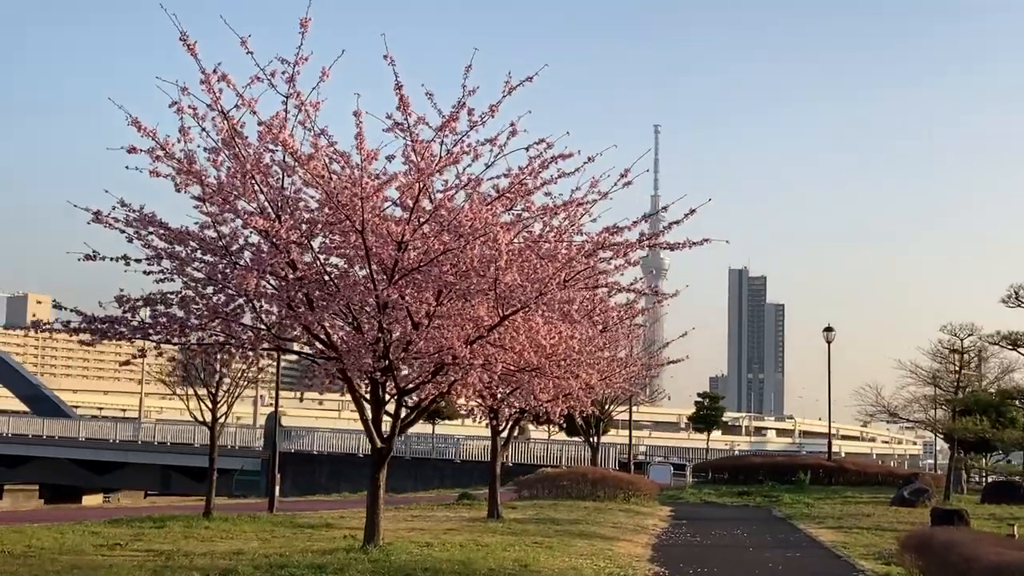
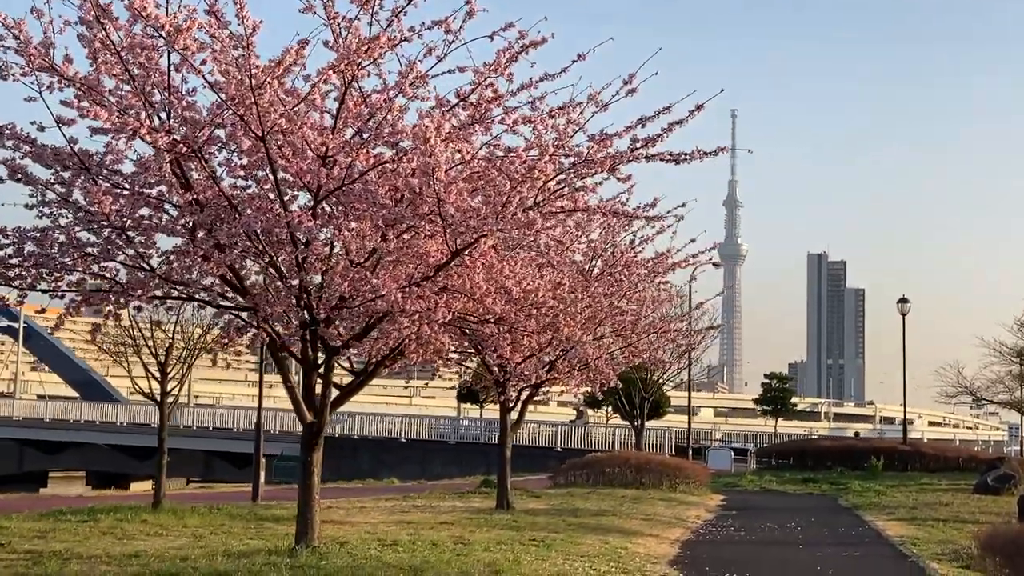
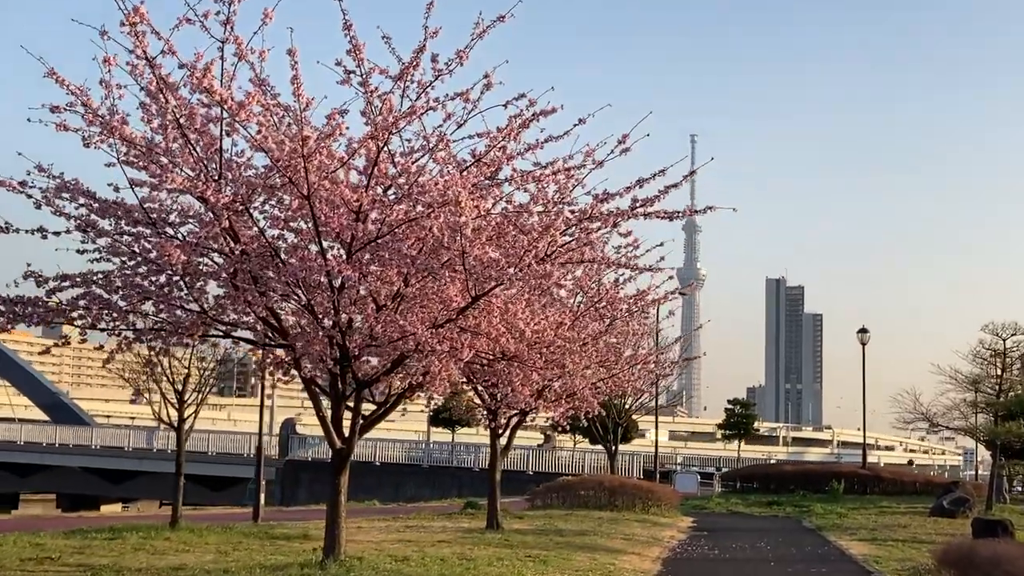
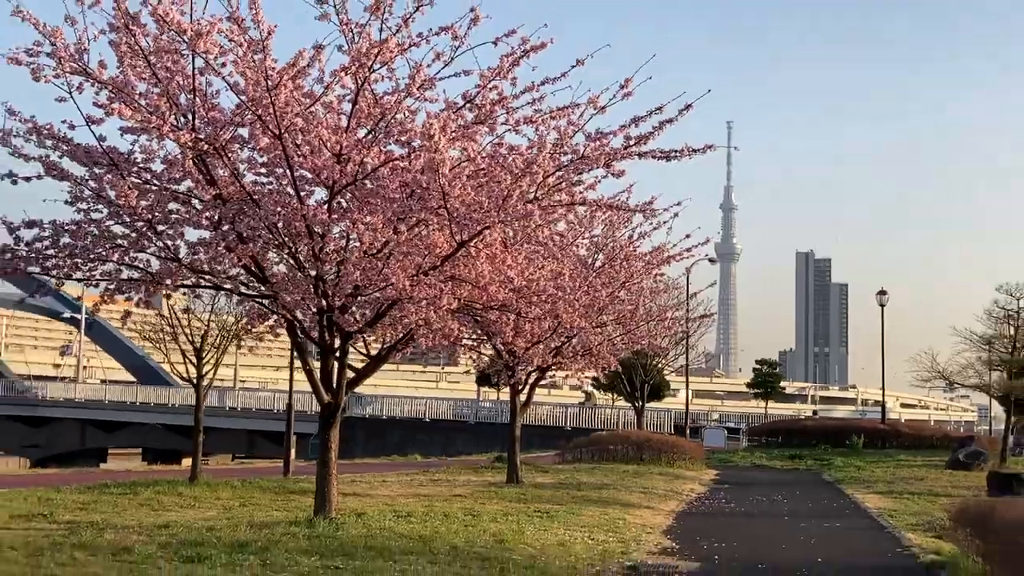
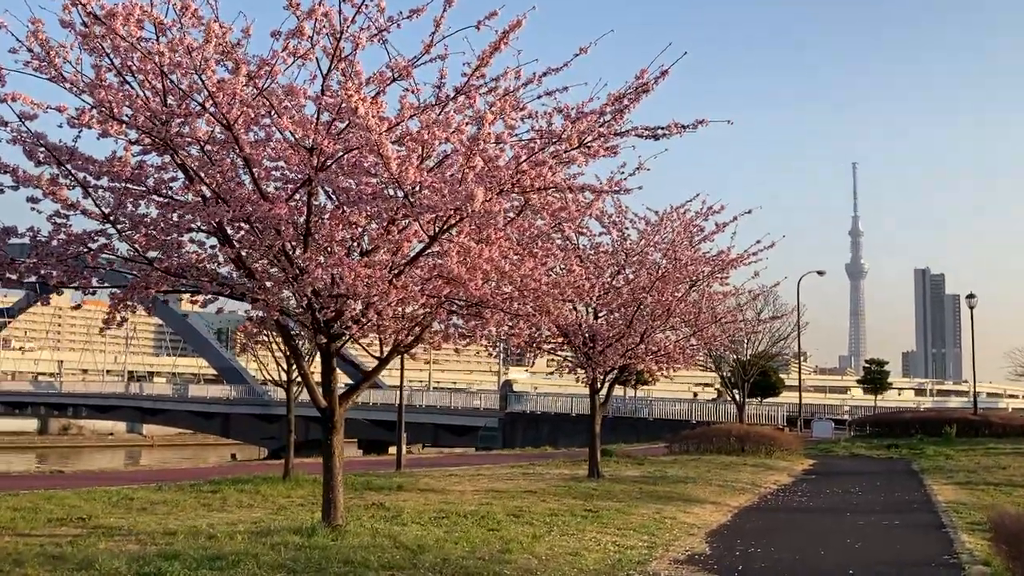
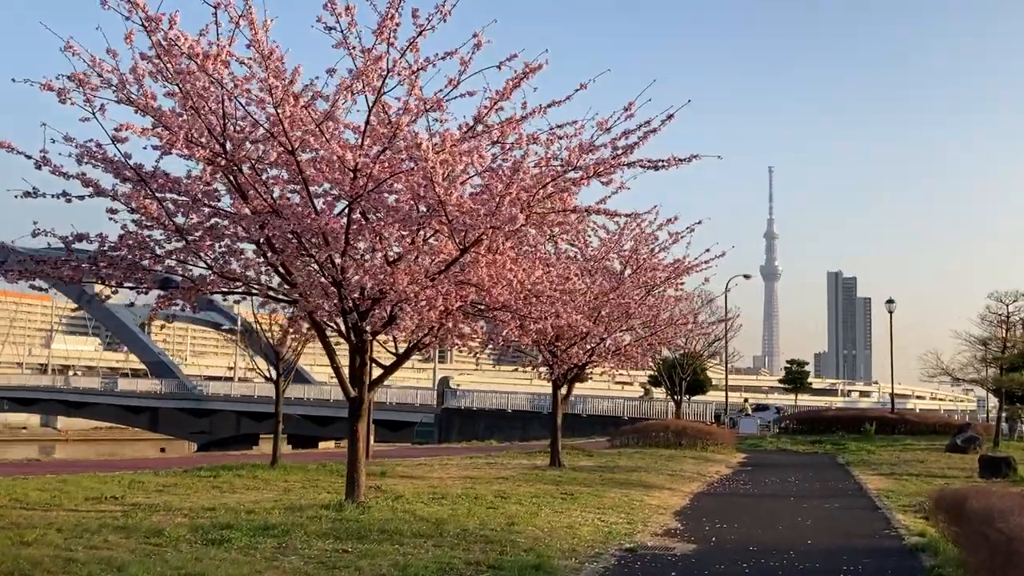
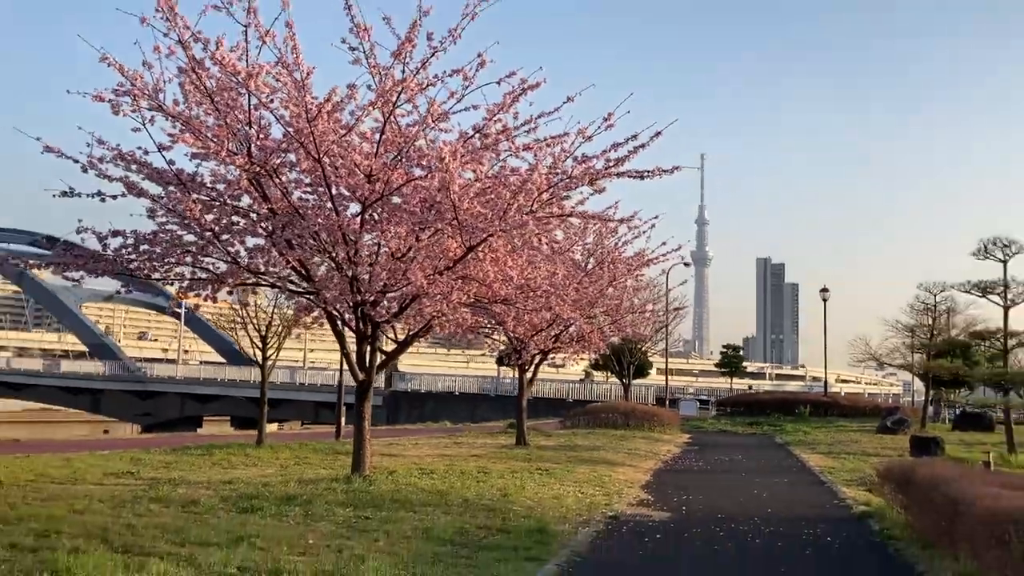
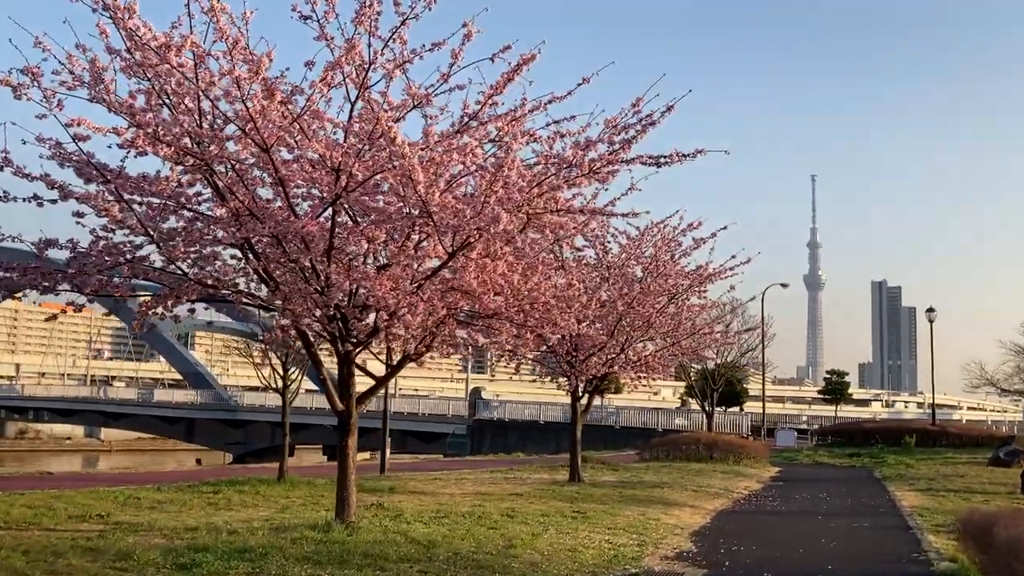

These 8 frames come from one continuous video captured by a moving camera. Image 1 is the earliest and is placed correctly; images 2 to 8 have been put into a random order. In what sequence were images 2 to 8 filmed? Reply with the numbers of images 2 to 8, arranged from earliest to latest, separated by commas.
3, 2, 4, 7, 6, 8, 5
